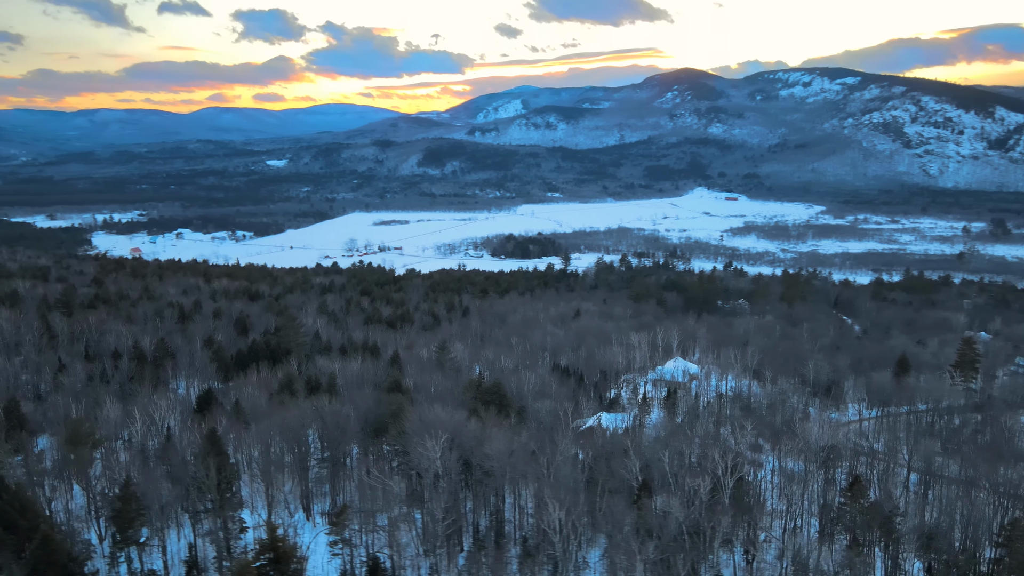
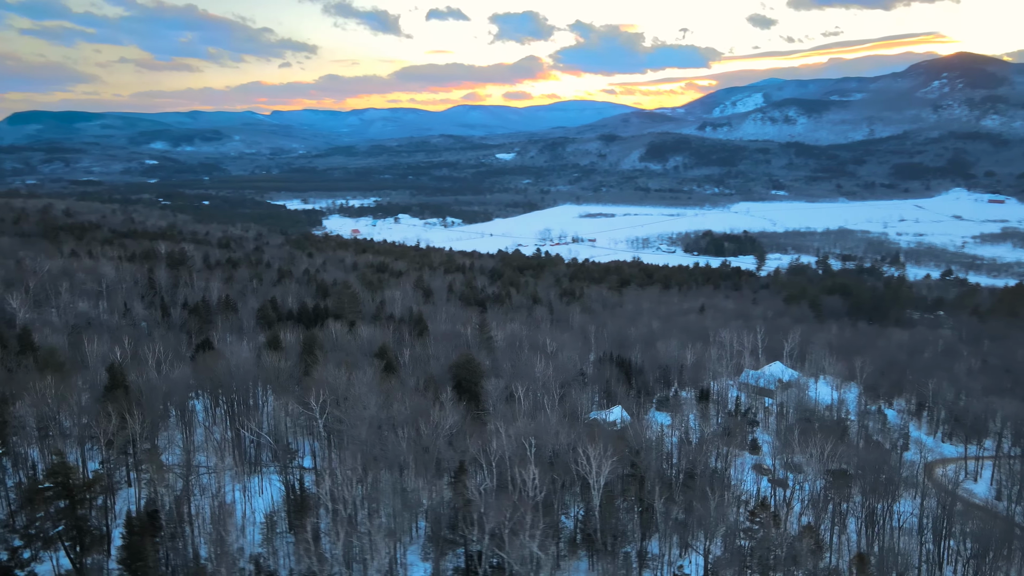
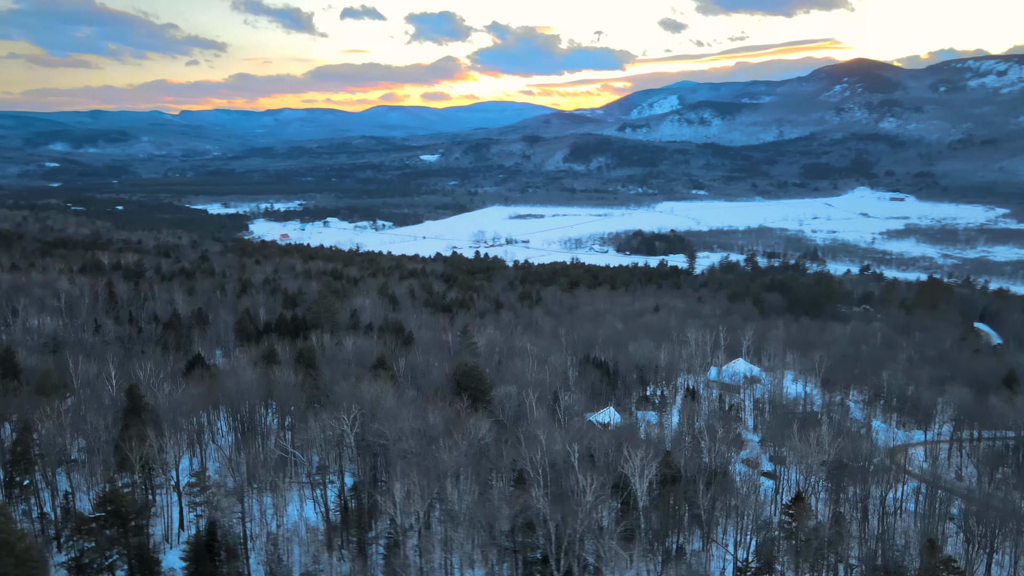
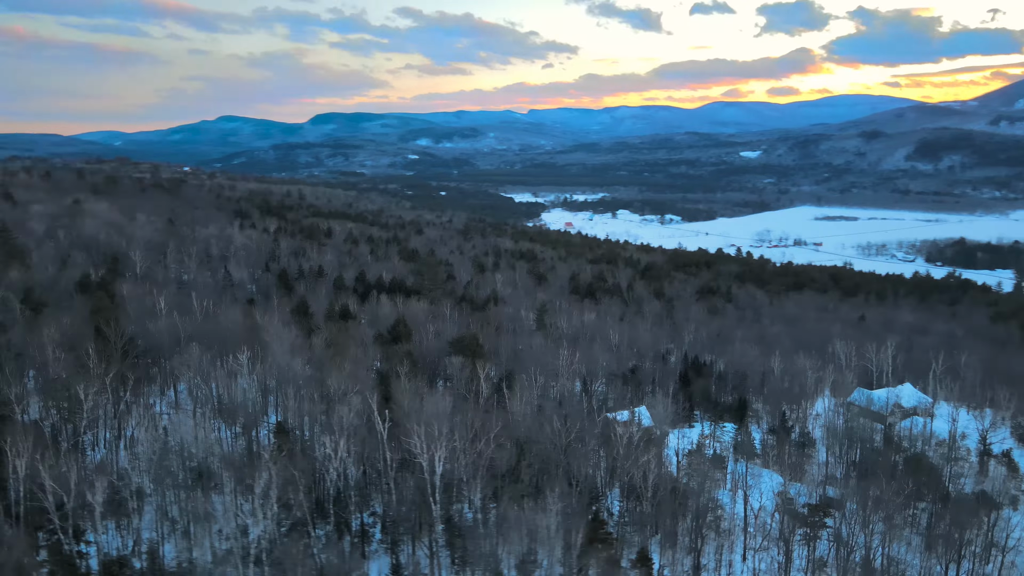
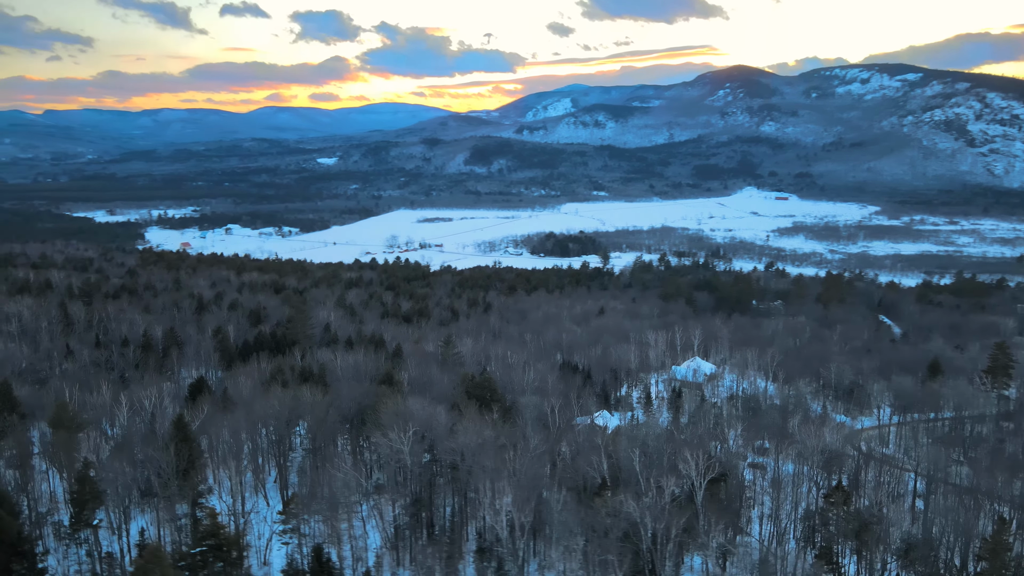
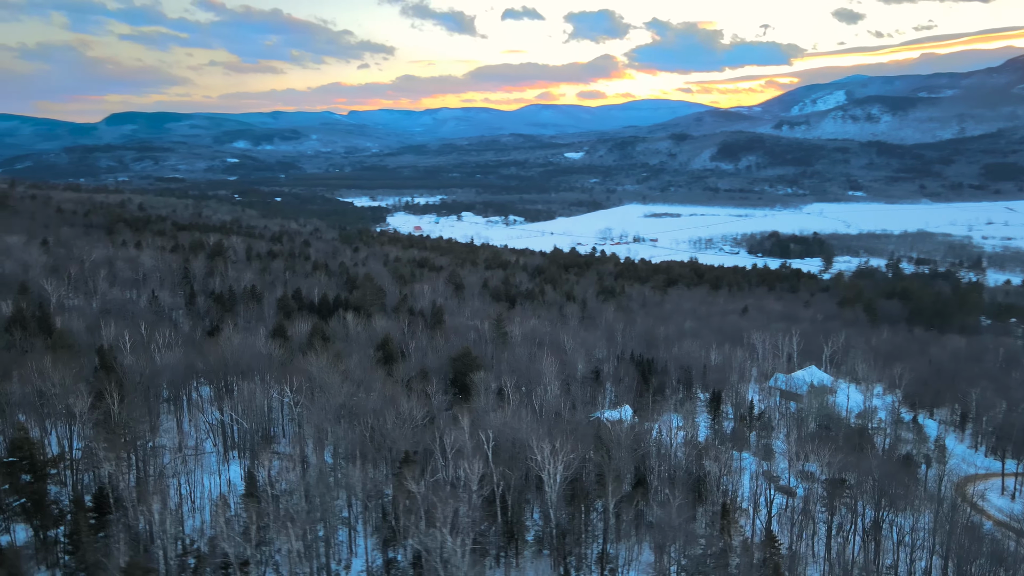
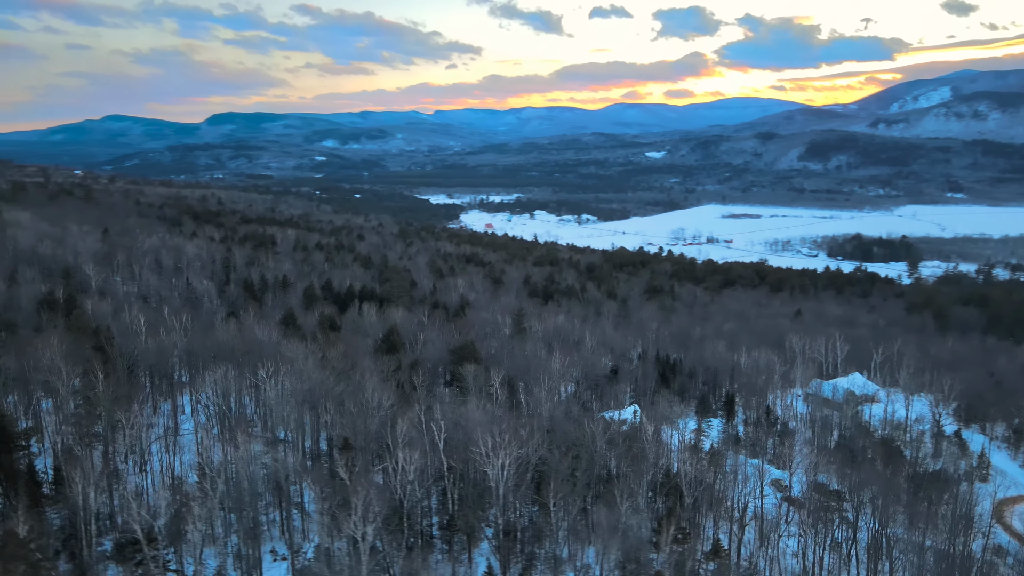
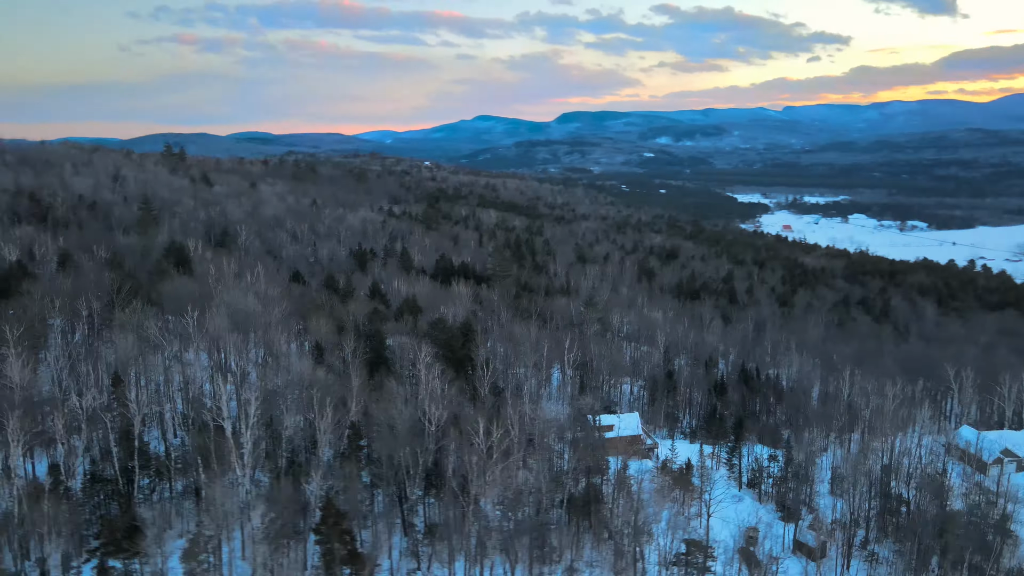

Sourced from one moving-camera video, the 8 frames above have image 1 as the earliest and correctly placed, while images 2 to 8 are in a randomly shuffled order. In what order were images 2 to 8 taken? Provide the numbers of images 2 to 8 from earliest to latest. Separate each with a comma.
5, 3, 2, 6, 7, 4, 8
